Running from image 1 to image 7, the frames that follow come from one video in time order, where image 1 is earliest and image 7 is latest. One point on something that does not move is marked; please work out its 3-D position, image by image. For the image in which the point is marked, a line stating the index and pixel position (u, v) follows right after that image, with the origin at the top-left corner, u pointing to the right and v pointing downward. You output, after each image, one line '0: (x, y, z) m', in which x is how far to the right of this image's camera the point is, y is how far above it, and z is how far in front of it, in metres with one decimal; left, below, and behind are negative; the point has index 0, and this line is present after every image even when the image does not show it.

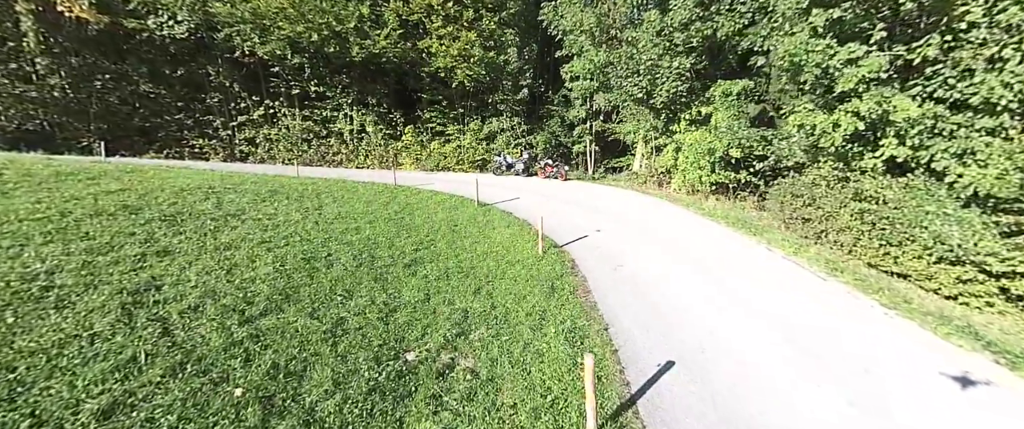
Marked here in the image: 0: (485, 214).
0: (-0.6, -0.1, +9.2) m
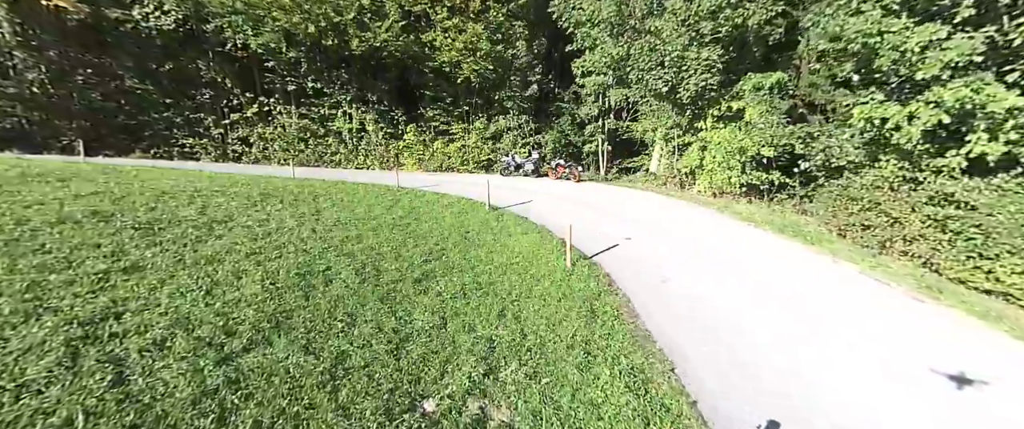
0: (-0.3, -0.2, +8.4) m
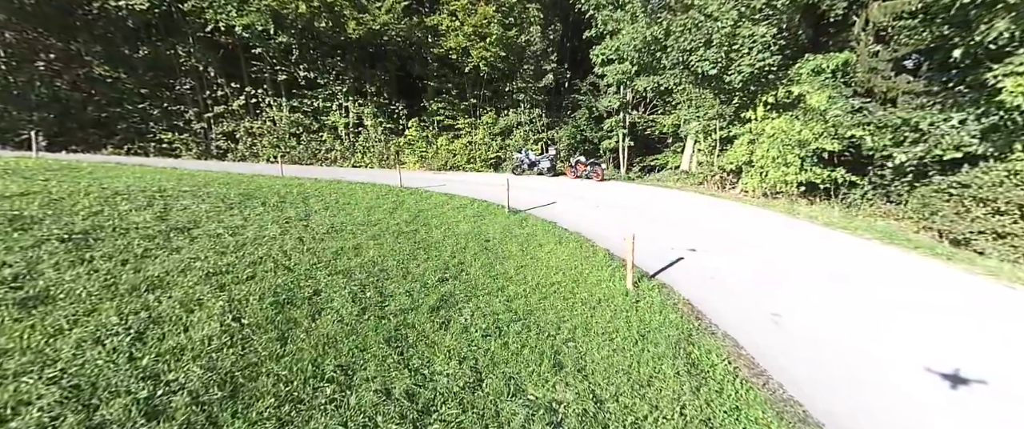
0: (+0.2, -0.2, +7.1) m
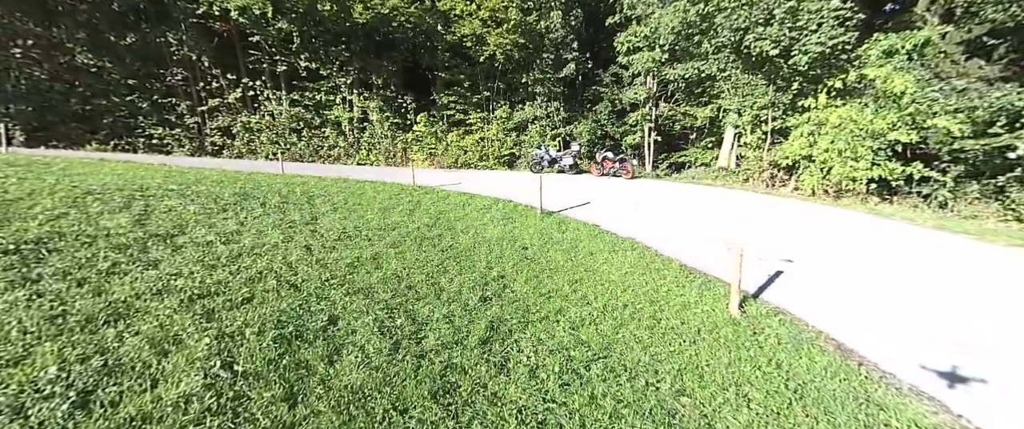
0: (+0.8, -0.3, +6.1) m
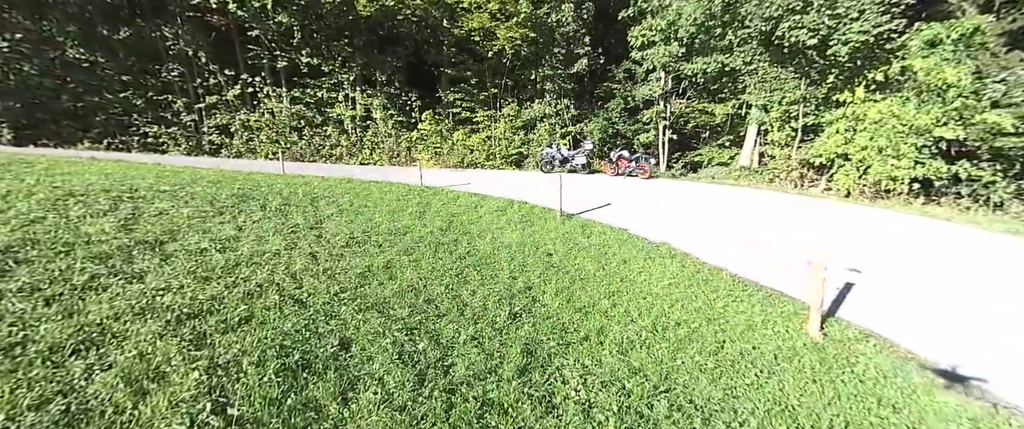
0: (+1.1, -0.3, +5.6) m
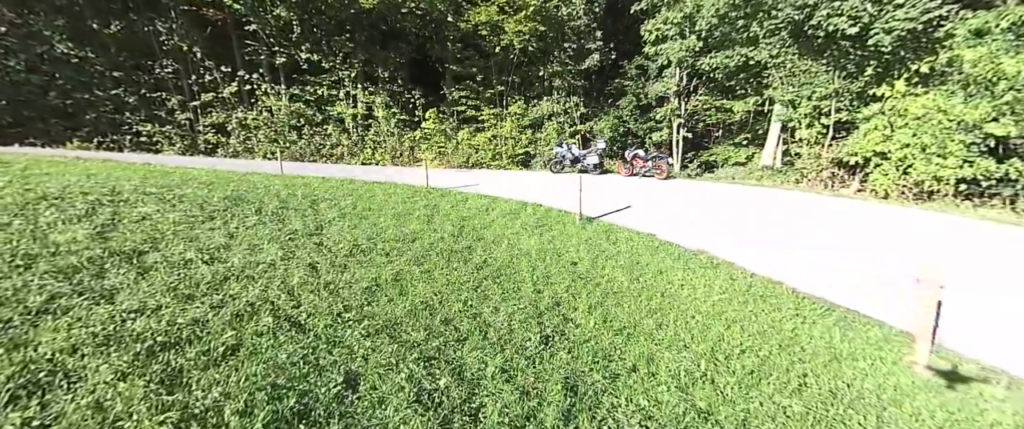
0: (+1.3, -0.4, +5.1) m
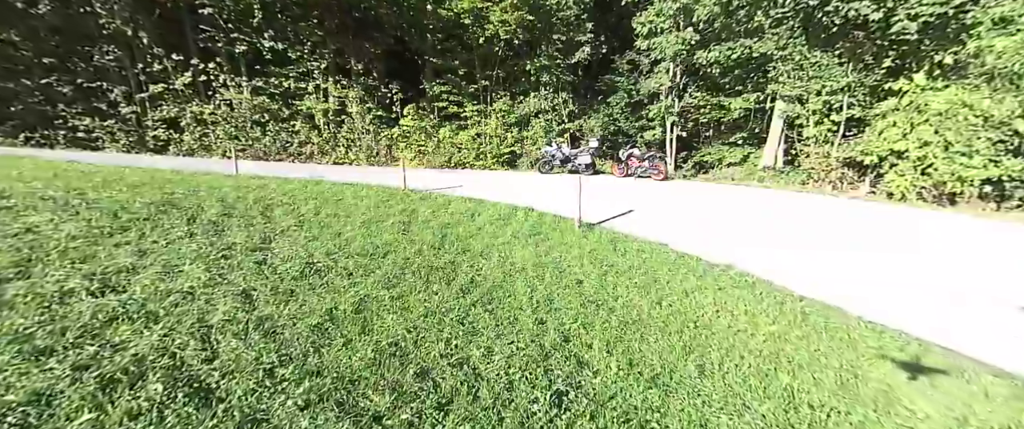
0: (+1.2, -0.5, +4.4) m
